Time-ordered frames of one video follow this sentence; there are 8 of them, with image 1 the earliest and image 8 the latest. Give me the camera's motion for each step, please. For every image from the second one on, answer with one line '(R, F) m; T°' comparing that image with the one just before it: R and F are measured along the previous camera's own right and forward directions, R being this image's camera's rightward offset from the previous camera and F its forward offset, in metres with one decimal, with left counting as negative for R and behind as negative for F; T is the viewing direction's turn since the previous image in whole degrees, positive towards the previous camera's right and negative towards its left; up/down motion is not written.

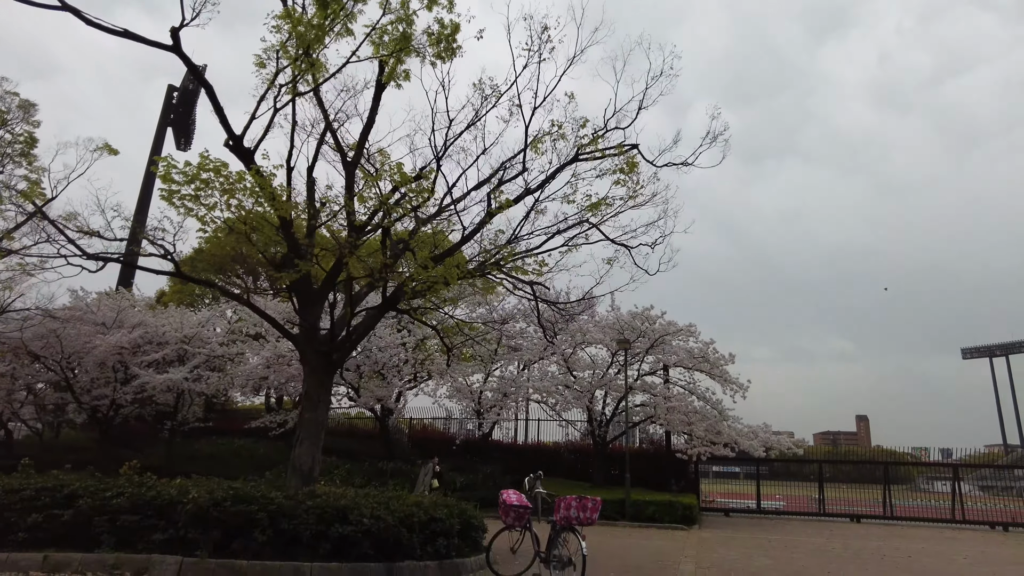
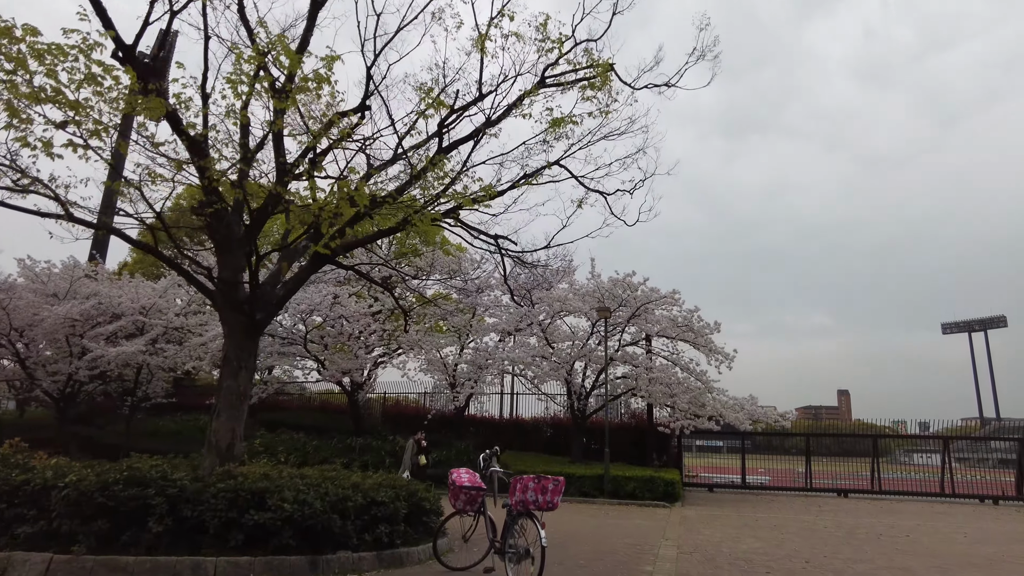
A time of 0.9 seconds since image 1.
(+0.3, +1.0) m; +1°
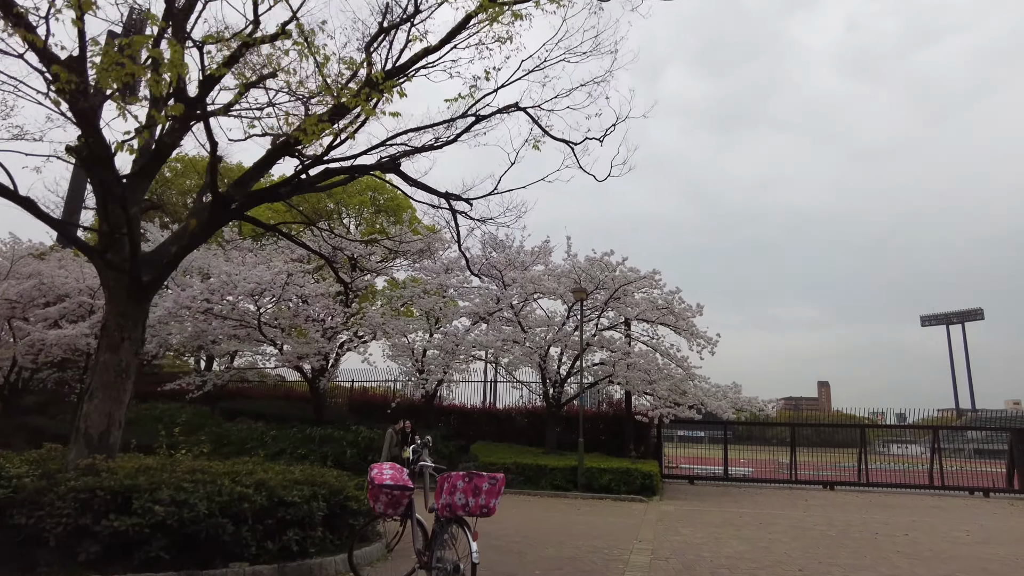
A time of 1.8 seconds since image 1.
(+0.3, +1.1) m; +1°
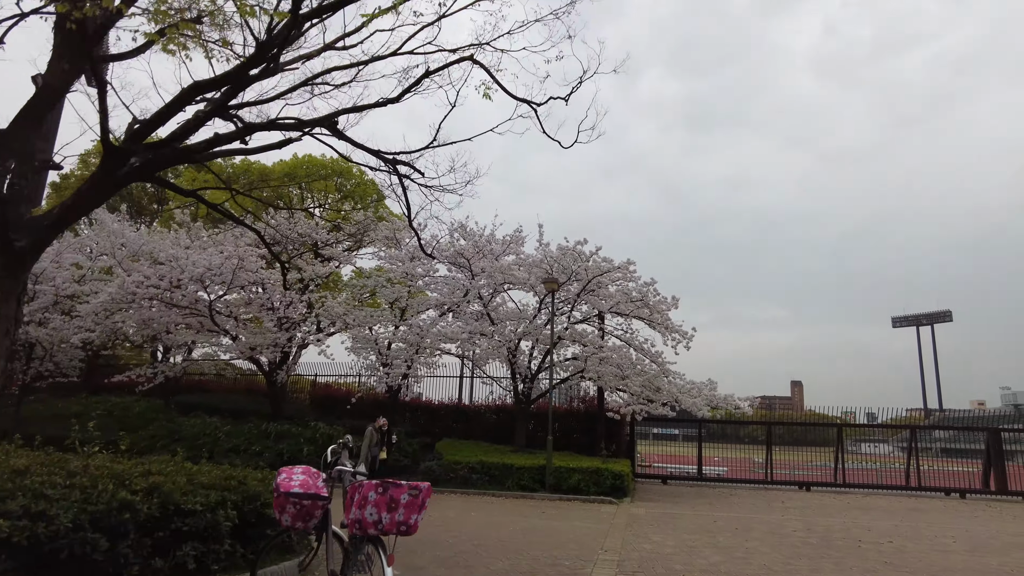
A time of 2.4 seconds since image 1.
(+0.2, +0.8) m; +2°
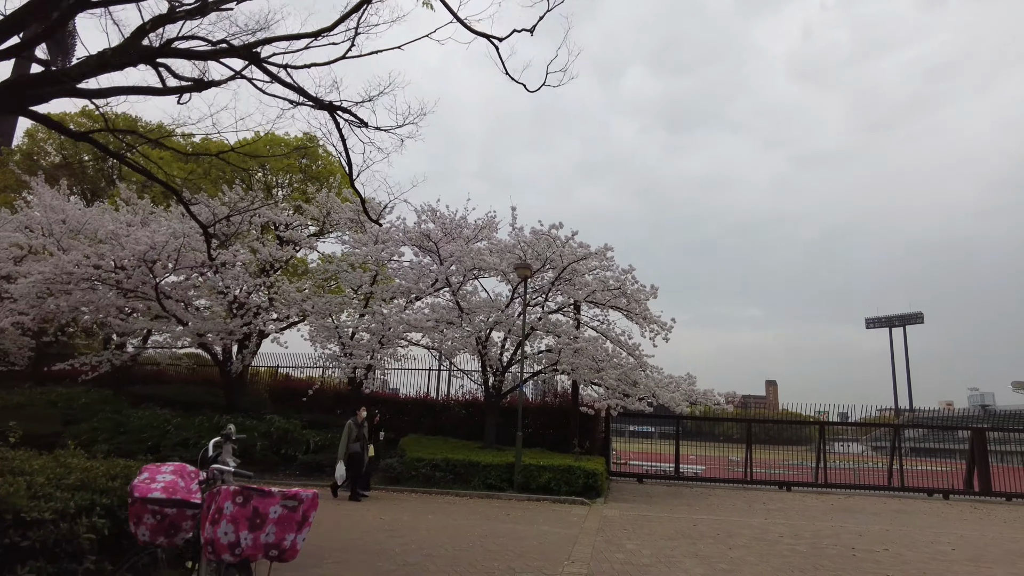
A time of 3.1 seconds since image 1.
(+0.2, +0.9) m; +2°
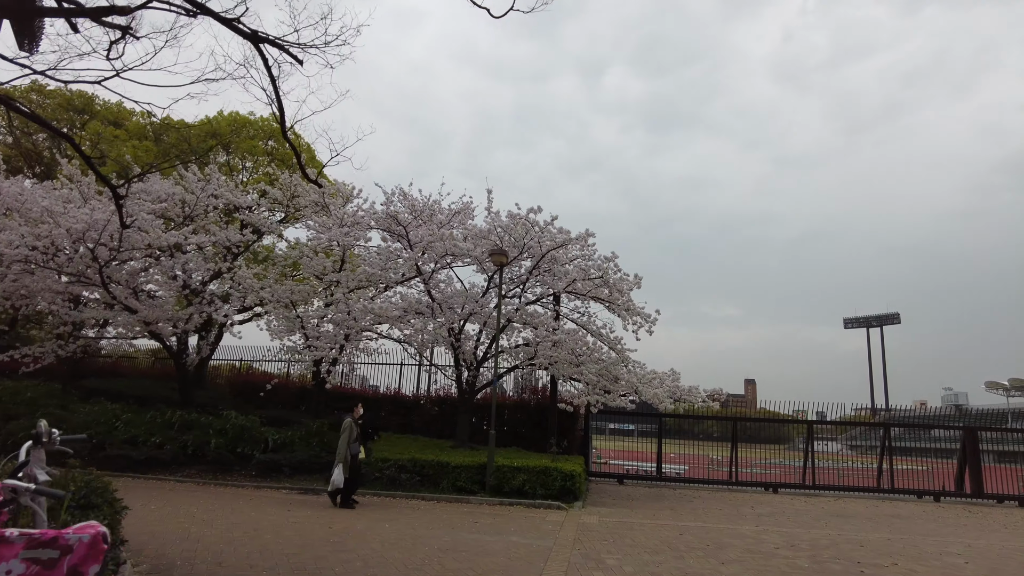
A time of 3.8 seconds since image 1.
(+0.1, +0.9) m; +2°
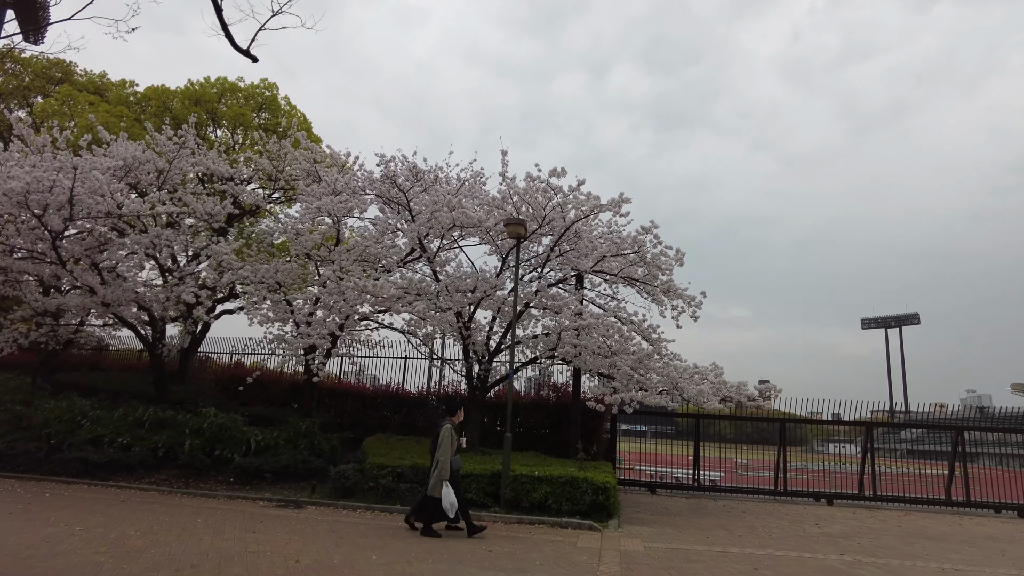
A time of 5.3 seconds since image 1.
(-0.1, +1.9) m; -1°
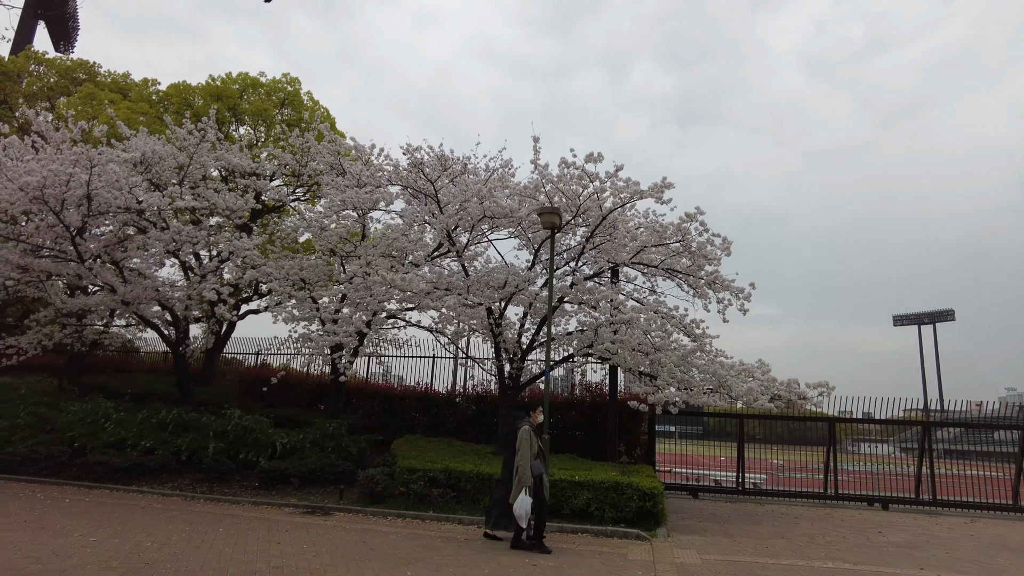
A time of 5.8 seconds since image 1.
(-0.2, +0.6) m; -2°
